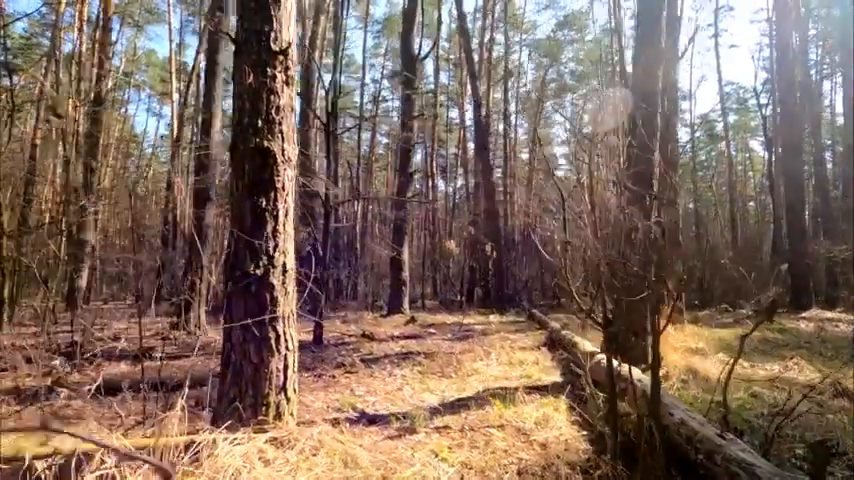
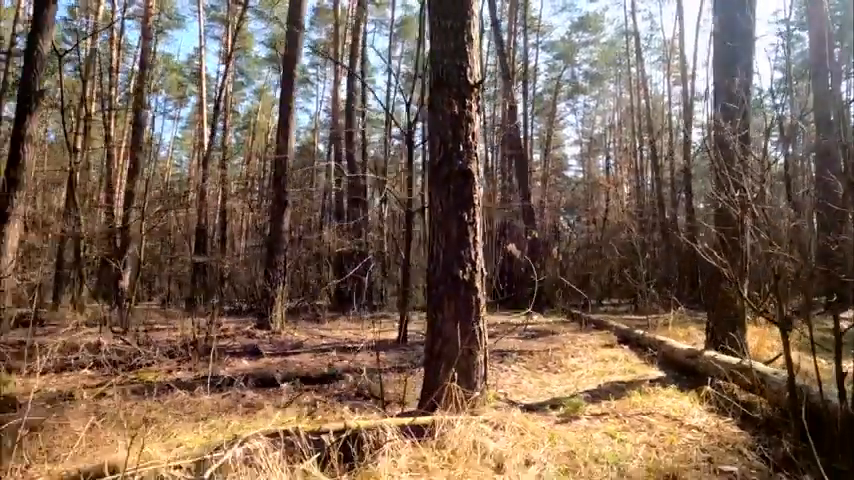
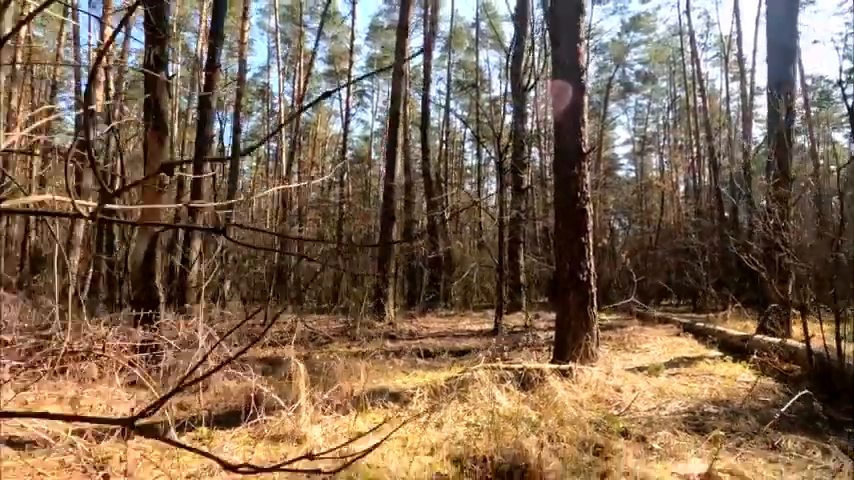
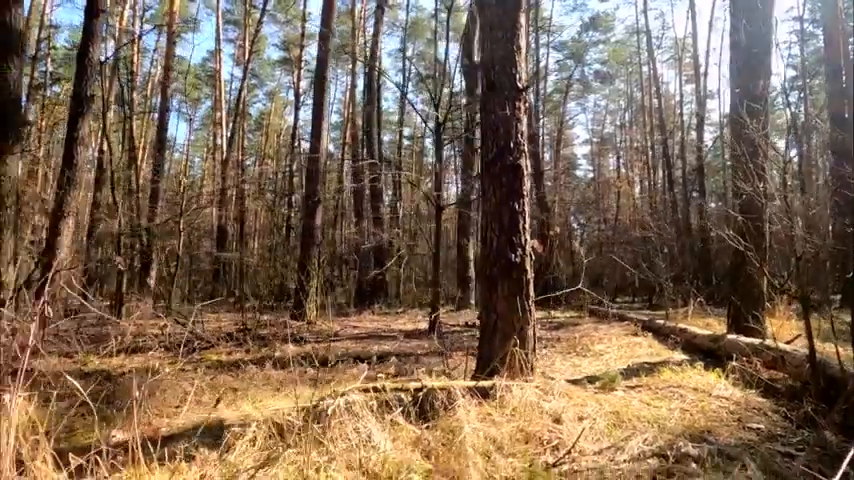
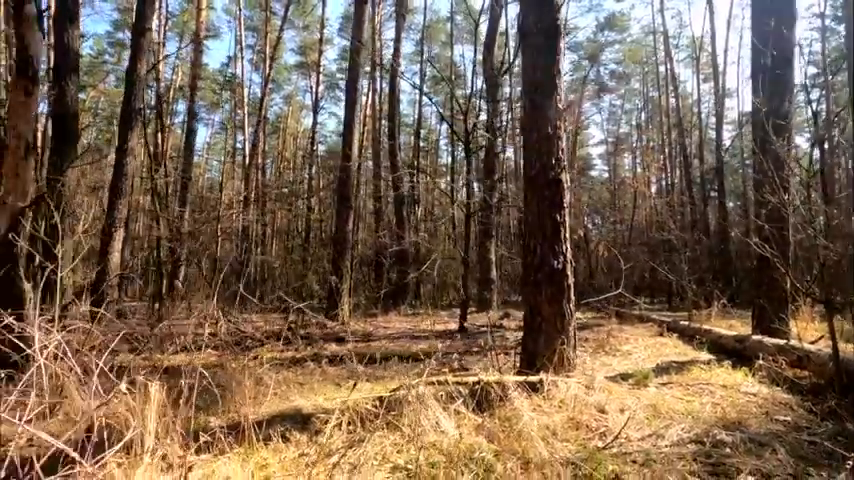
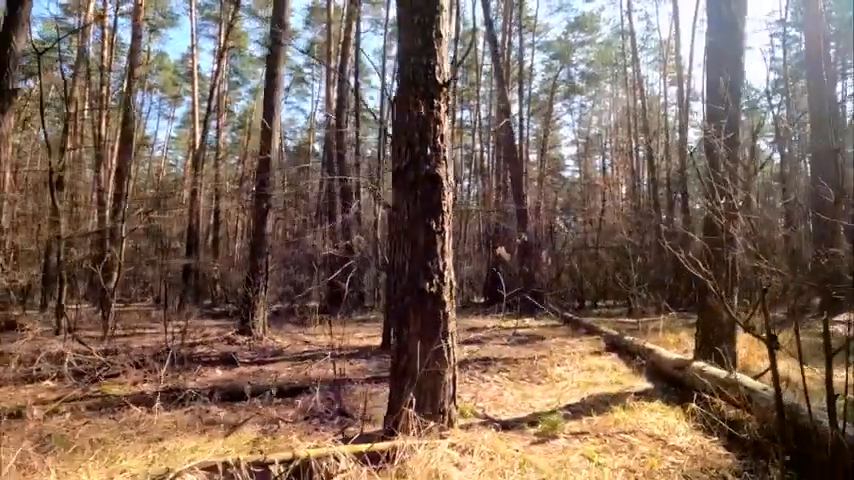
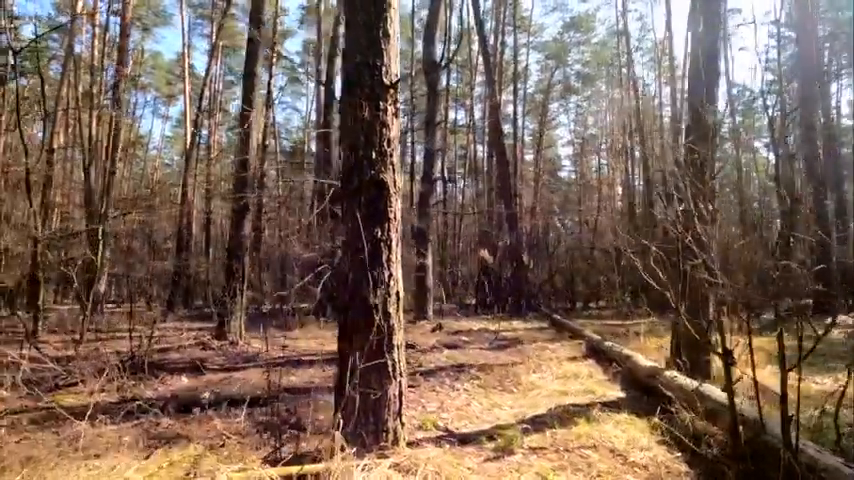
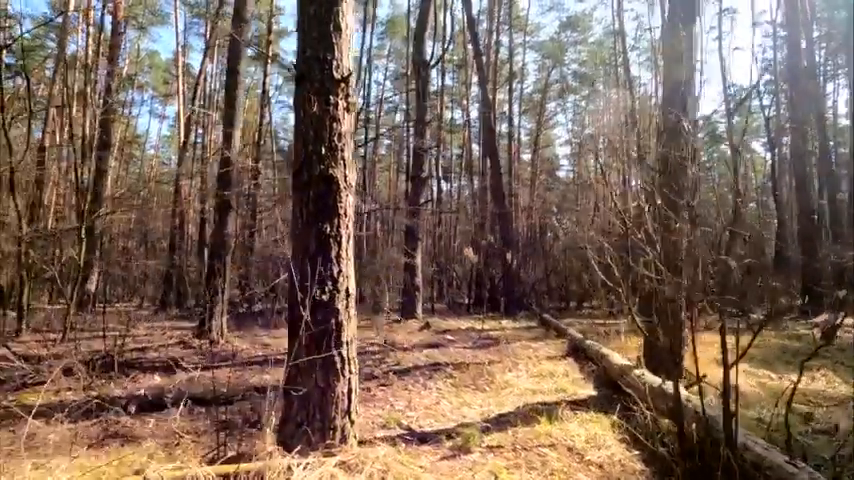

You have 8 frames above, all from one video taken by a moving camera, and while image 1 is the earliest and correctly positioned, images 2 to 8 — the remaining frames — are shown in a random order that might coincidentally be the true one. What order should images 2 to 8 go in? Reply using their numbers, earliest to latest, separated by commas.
8, 7, 6, 2, 4, 5, 3
